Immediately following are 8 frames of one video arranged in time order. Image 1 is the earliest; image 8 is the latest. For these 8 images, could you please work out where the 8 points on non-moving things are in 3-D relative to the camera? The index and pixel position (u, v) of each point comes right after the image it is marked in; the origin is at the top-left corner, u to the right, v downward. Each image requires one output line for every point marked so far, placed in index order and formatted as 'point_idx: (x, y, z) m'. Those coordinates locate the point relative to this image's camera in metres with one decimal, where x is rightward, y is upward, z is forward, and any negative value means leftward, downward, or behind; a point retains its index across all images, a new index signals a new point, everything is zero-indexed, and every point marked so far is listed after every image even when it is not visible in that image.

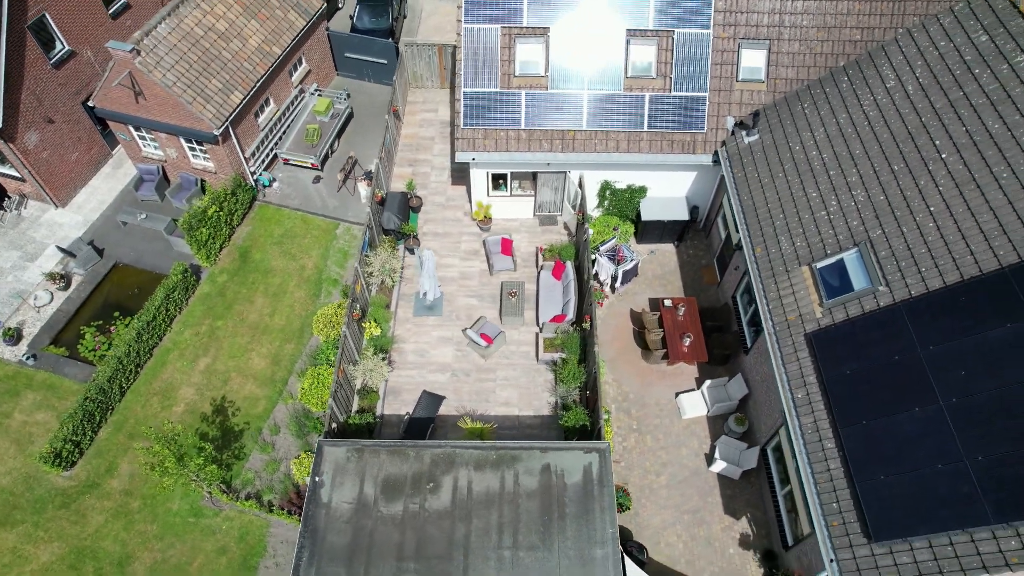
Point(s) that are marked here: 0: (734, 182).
0: (+6.0, +2.9, +17.8) m
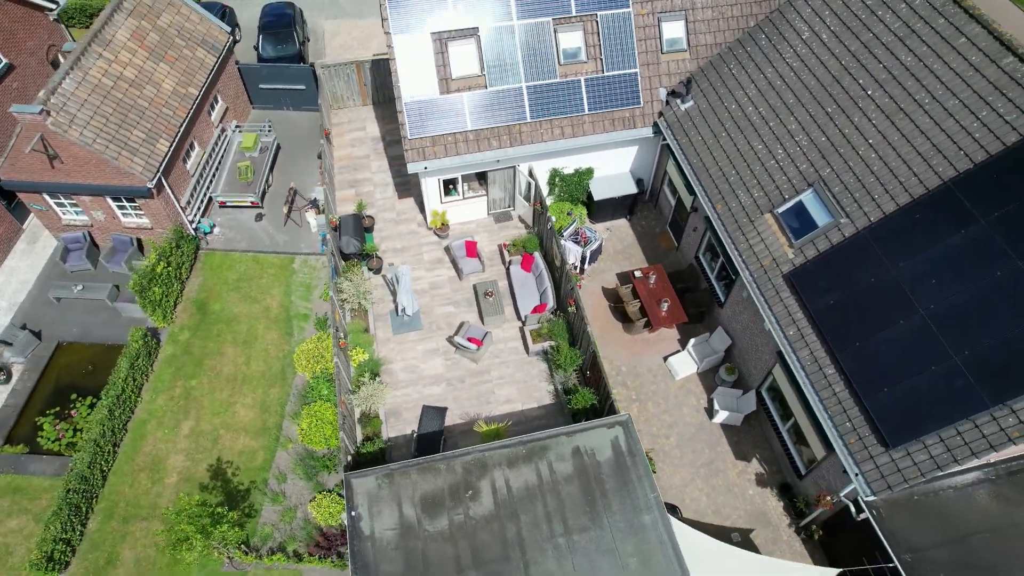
0: (+4.7, +4.0, +18.7) m
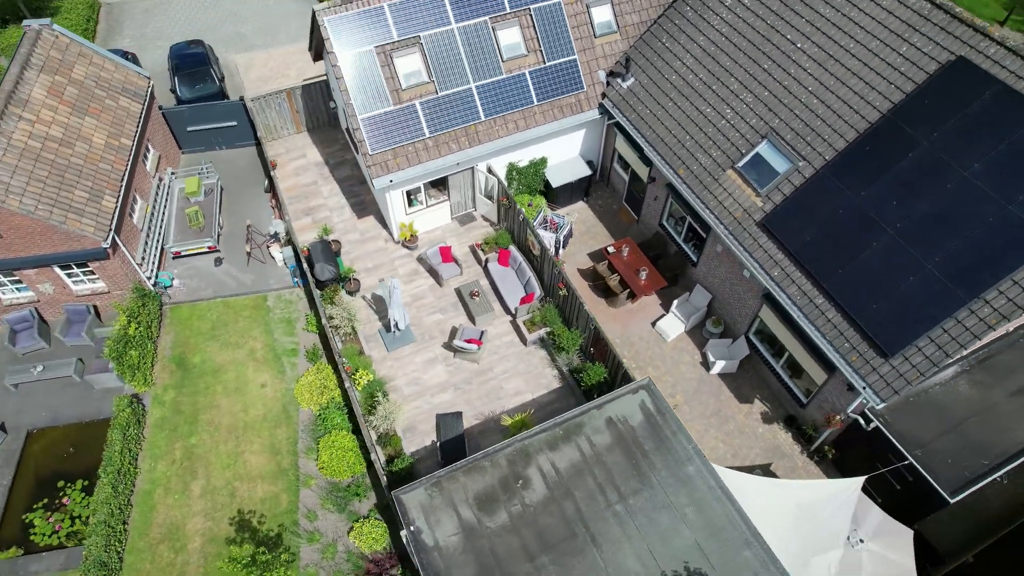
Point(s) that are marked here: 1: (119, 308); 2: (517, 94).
0: (+3.5, +4.9, +19.6) m
1: (-10.7, -0.5, +18.1) m
2: (+0.1, +5.7, +19.5) m
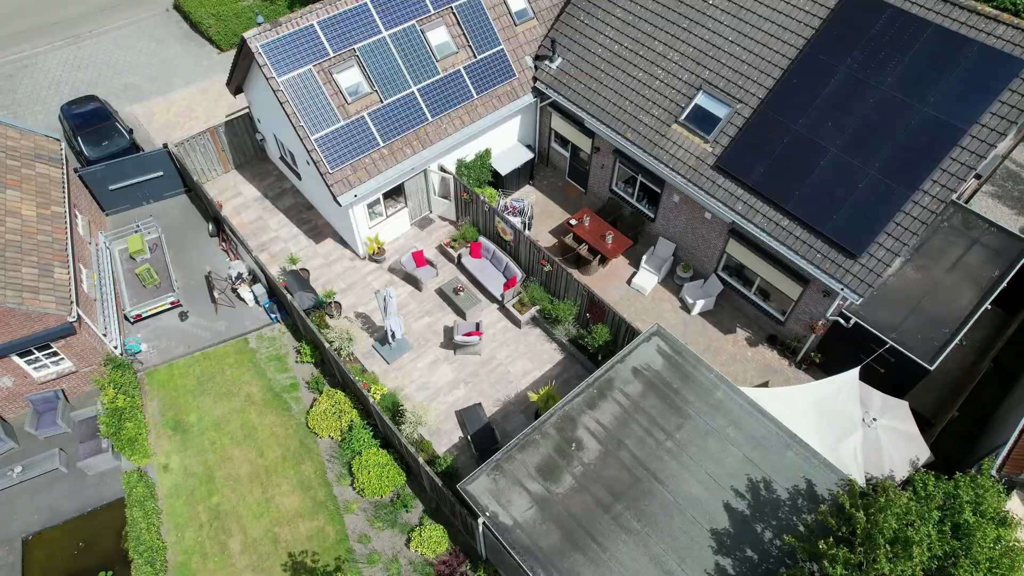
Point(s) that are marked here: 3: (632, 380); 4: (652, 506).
0: (+1.7, +5.8, +20.6) m
1: (-10.6, -2.4, +16.8) m
2: (-1.7, +5.9, +20.0) m
3: (+2.8, -2.2, +15.5) m
4: (+2.9, -4.5, +13.7) m
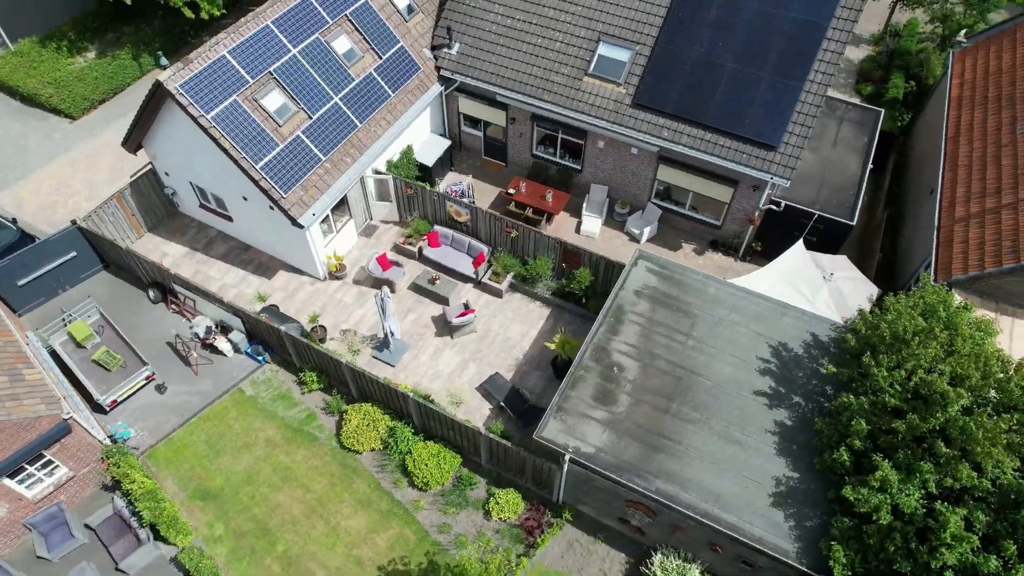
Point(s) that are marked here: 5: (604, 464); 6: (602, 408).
0: (-1.1, +6.8, +21.6) m
1: (-9.5, -4.4, +15.4) m
2: (-4.2, +6.0, +20.3) m
3: (+3.2, -0.3, +17.0) m
4: (+4.4, -2.5, +15.3) m
5: (+2.0, -3.8, +14.3) m
6: (+2.1, -2.7, +15.1) m
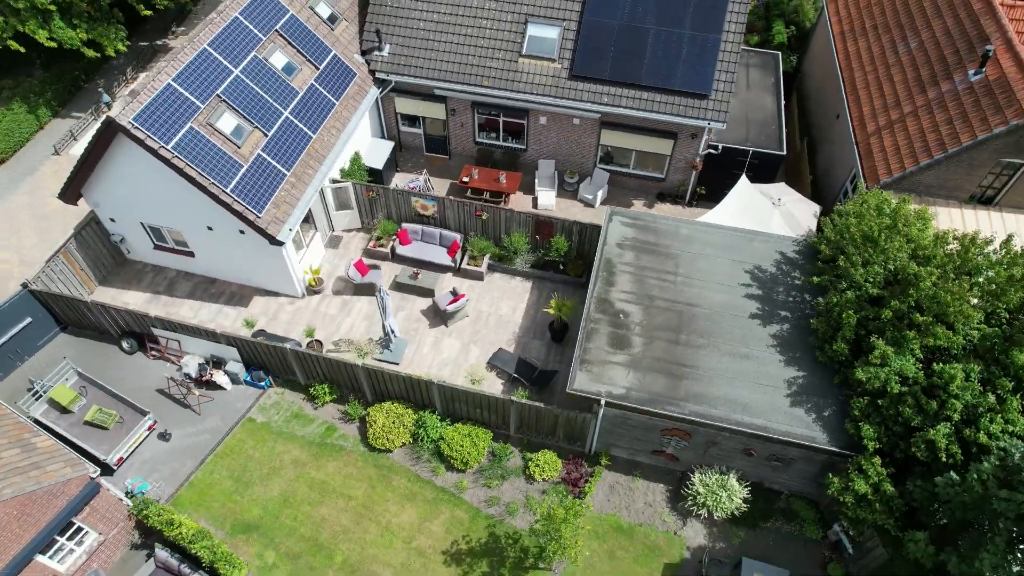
0: (-3.3, +7.0, +22.0) m
1: (-8.3, -5.5, +14.7) m
2: (-5.9, +5.6, +20.2) m
3: (+3.1, +1.0, +18.2) m
4: (+4.8, -0.9, +16.7) m
5: (+2.9, -2.6, +15.4) m
6: (+2.7, -1.6, +16.2) m
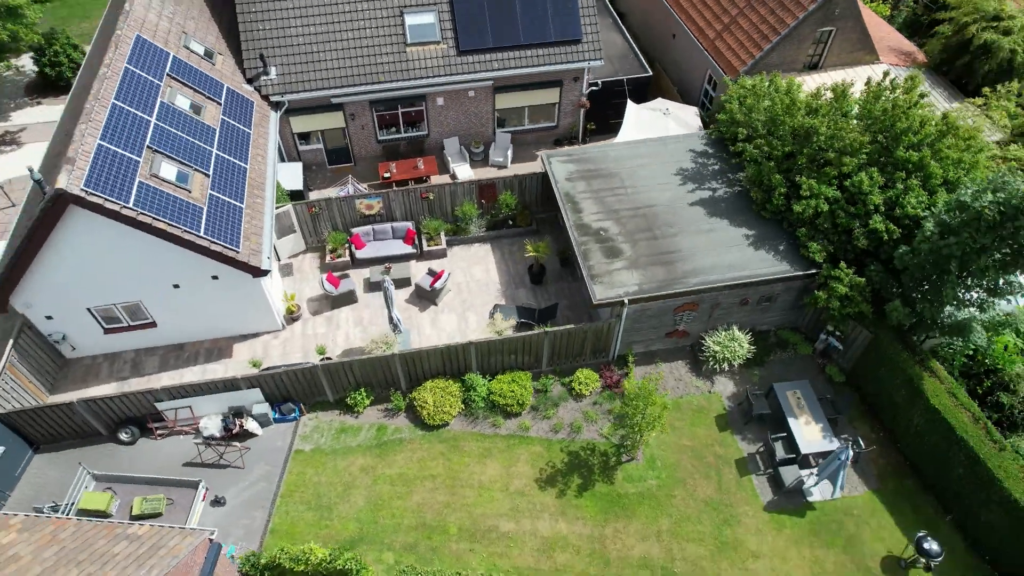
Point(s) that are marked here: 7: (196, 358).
0: (-6.8, +6.6, +22.2) m
1: (-5.3, -6.3, +14.1) m
2: (-8.2, +4.6, +19.8) m
3: (+1.9, +3.2, +20.4) m
4: (+4.5, +2.1, +19.5) m
5: (+3.7, -0.1, +17.7) m
6: (+2.9, +0.8, +18.4) m
7: (-9.1, -2.0, +19.2) m
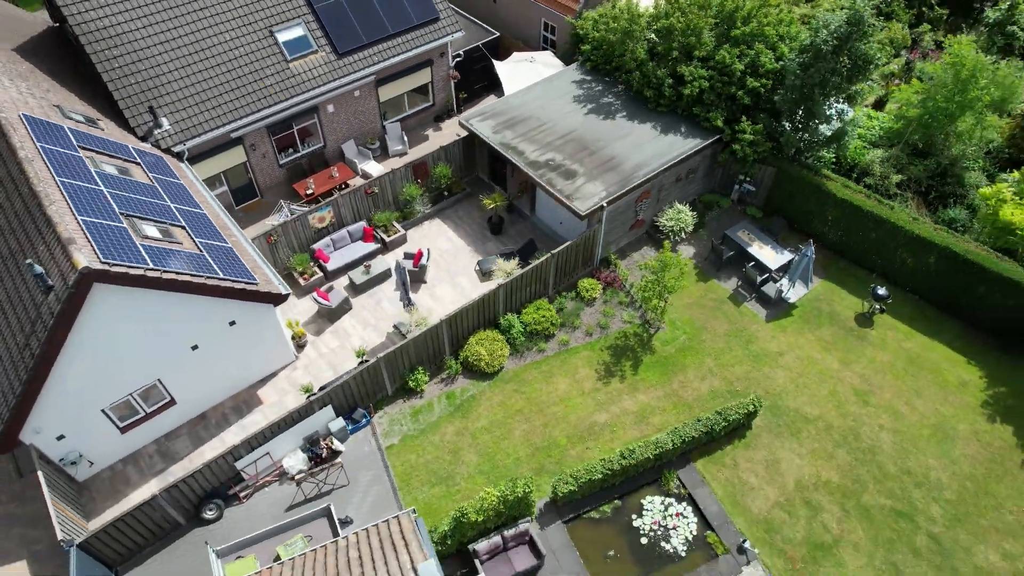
0: (-9.7, +5.1, +21.4) m
1: (-1.3, -5.8, +14.7) m
2: (-9.6, +2.8, +18.7) m
3: (-0.3, +5.2, +22.5) m
4: (+2.7, +5.2, +22.5) m
5: (+3.3, +3.0, +20.6) m
6: (+2.1, +3.5, +21.0) m
7: (-7.8, -3.6, +18.2) m
